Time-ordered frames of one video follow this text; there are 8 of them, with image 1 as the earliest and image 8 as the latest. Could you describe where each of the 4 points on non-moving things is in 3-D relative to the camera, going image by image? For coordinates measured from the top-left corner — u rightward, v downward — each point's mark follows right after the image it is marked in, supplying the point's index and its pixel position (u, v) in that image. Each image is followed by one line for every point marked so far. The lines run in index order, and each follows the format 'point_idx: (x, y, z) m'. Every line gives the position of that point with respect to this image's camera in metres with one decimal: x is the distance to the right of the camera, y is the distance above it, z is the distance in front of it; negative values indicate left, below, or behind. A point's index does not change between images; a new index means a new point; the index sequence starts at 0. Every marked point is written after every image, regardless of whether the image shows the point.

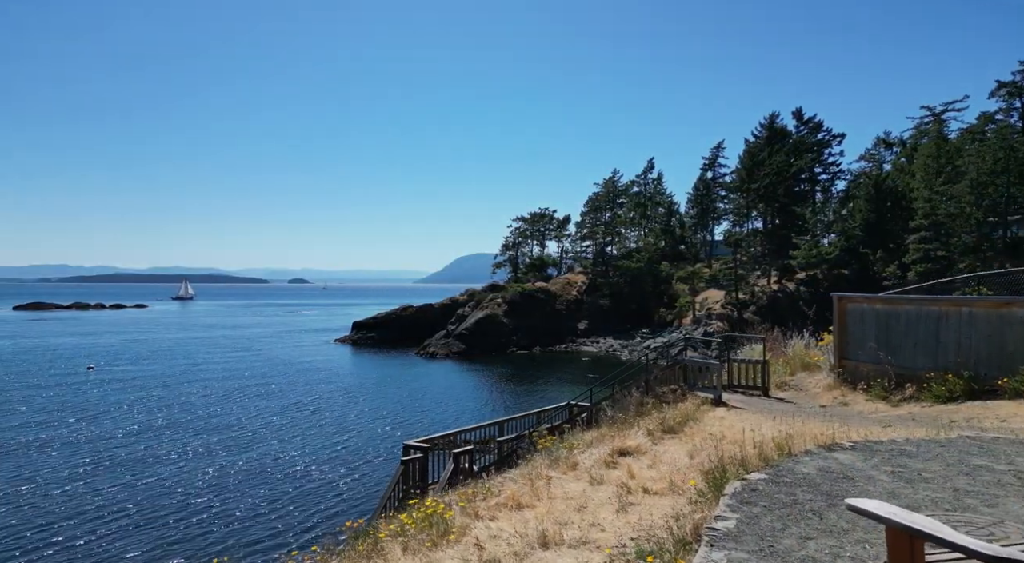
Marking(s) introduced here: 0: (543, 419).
0: (+0.7, -2.9, +13.9) m
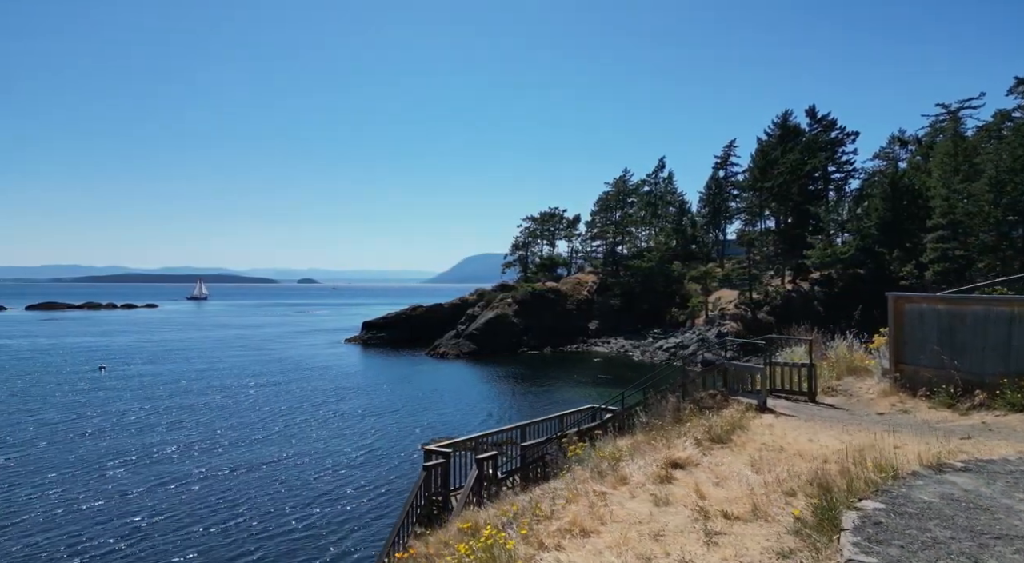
0: (+1.1, -2.8, +13.5) m
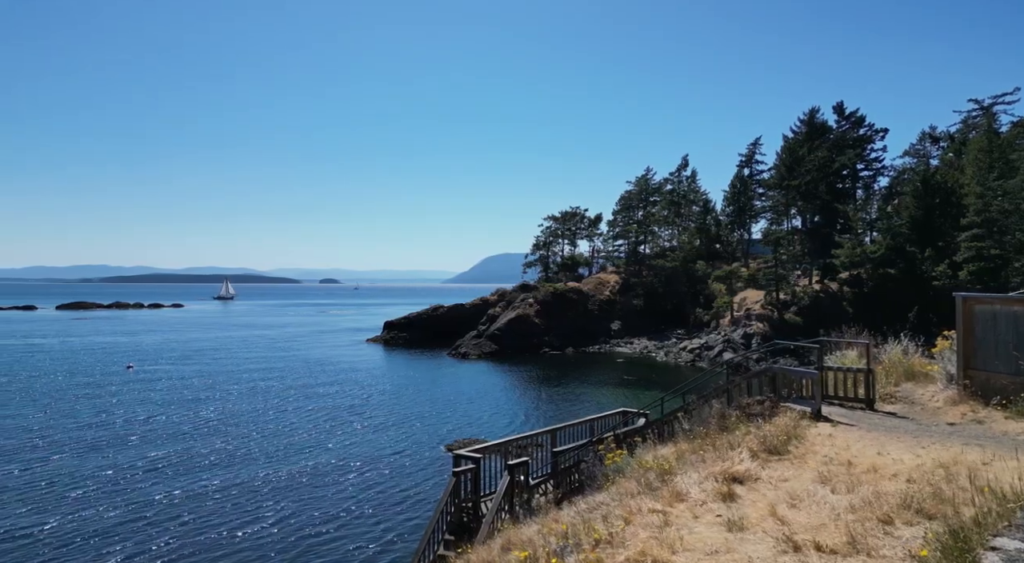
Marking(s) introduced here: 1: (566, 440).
0: (+1.6, -2.8, +13.1) m
1: (+1.0, -2.9, +12.3) m
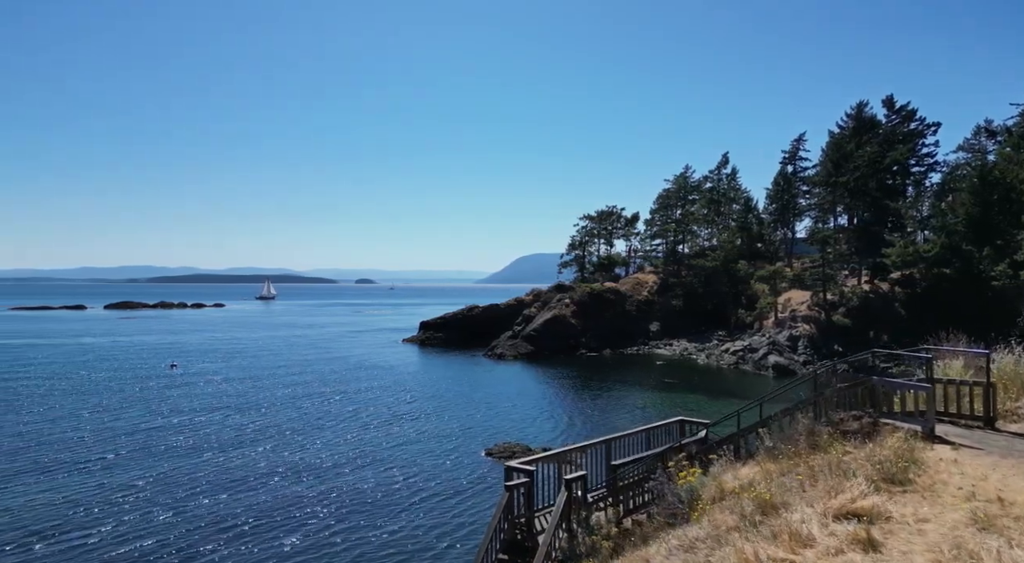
0: (+2.6, -2.8, +12.3) m
1: (+1.9, -2.9, +11.6) m
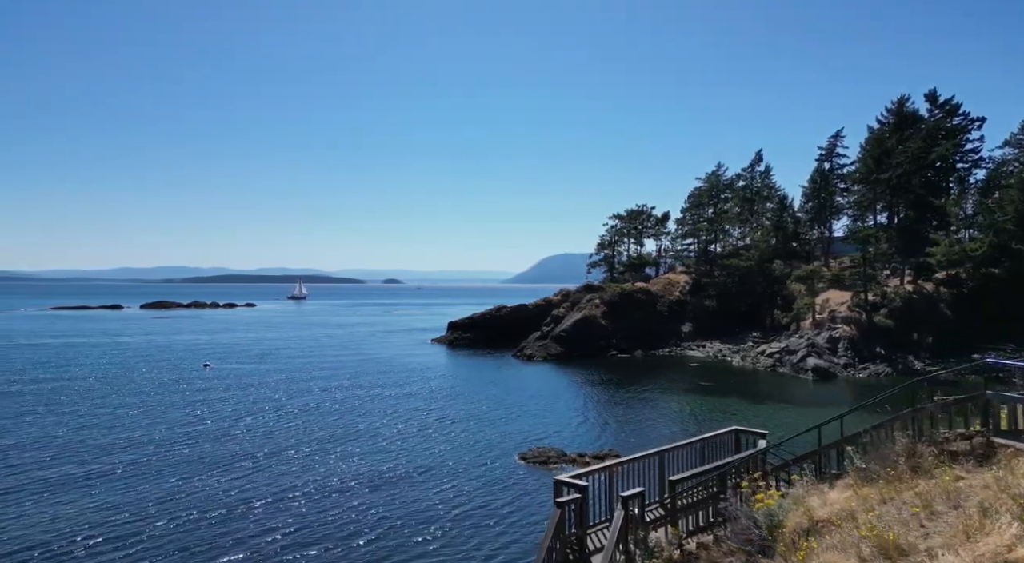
0: (+3.3, -2.9, +11.5) m
1: (+2.6, -2.9, +10.8) m
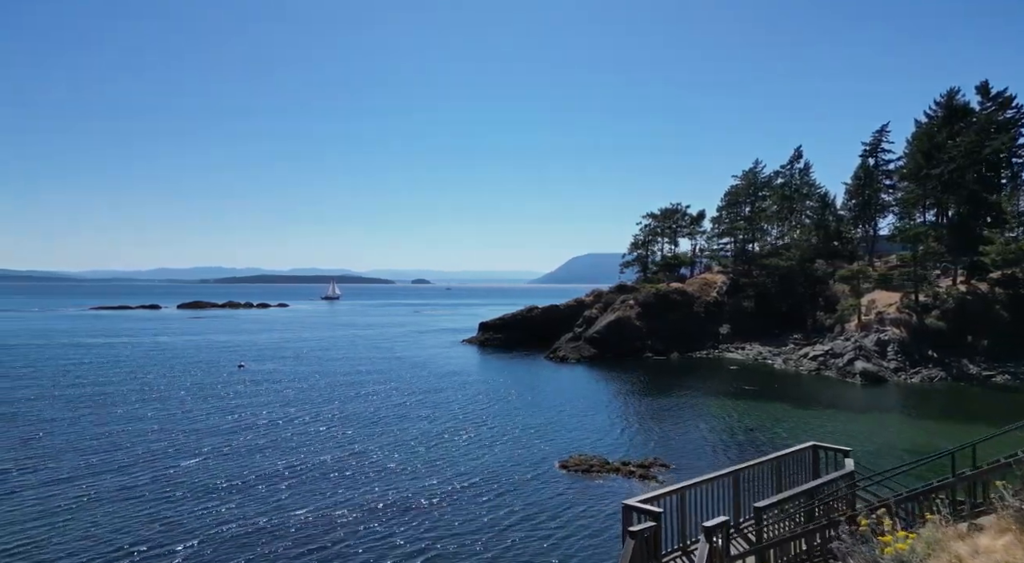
0: (+4.2, -2.9, +10.4) m
1: (+3.4, -2.9, +9.7) m
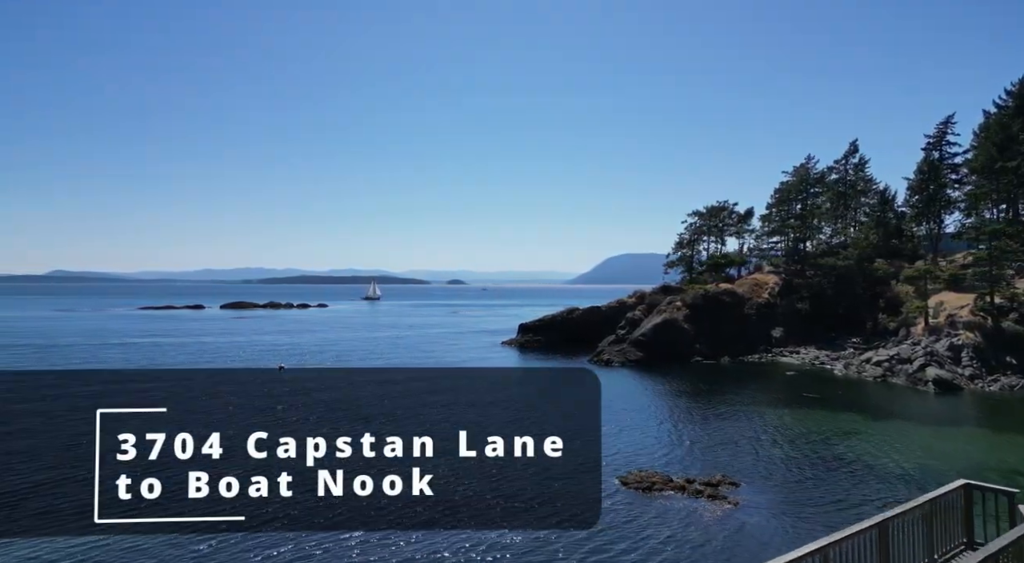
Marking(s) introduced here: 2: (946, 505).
0: (+5.3, -2.9, +8.5) m
1: (+4.5, -3.0, +7.9) m
2: (+5.5, -2.9, +8.6) m
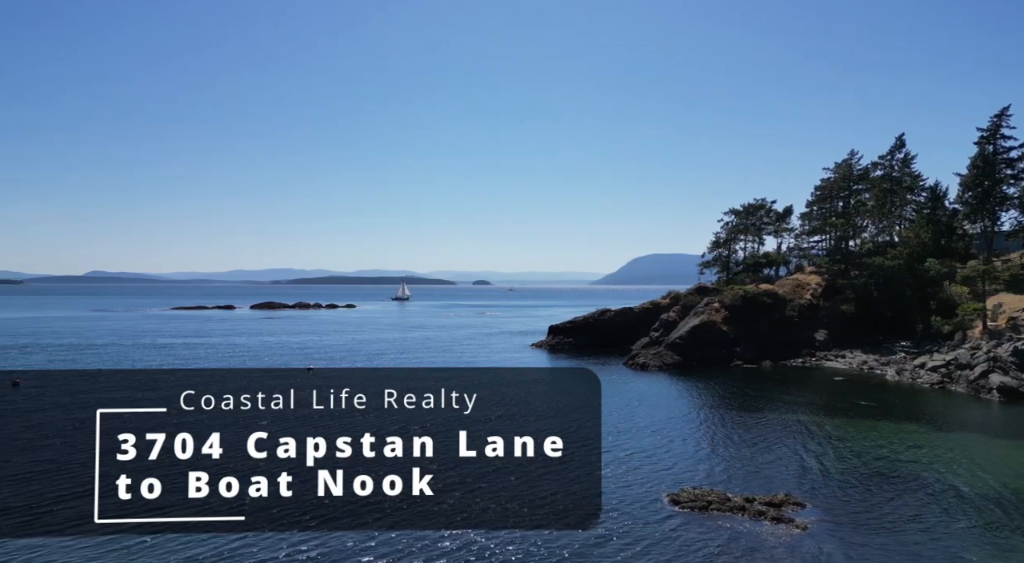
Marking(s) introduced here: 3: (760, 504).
0: (+6.1, -3.0, +6.9) m
1: (+5.3, -3.1, +6.3) m
2: (+6.3, -3.0, +7.0) m
3: (+7.2, -6.5, +19.7) m
